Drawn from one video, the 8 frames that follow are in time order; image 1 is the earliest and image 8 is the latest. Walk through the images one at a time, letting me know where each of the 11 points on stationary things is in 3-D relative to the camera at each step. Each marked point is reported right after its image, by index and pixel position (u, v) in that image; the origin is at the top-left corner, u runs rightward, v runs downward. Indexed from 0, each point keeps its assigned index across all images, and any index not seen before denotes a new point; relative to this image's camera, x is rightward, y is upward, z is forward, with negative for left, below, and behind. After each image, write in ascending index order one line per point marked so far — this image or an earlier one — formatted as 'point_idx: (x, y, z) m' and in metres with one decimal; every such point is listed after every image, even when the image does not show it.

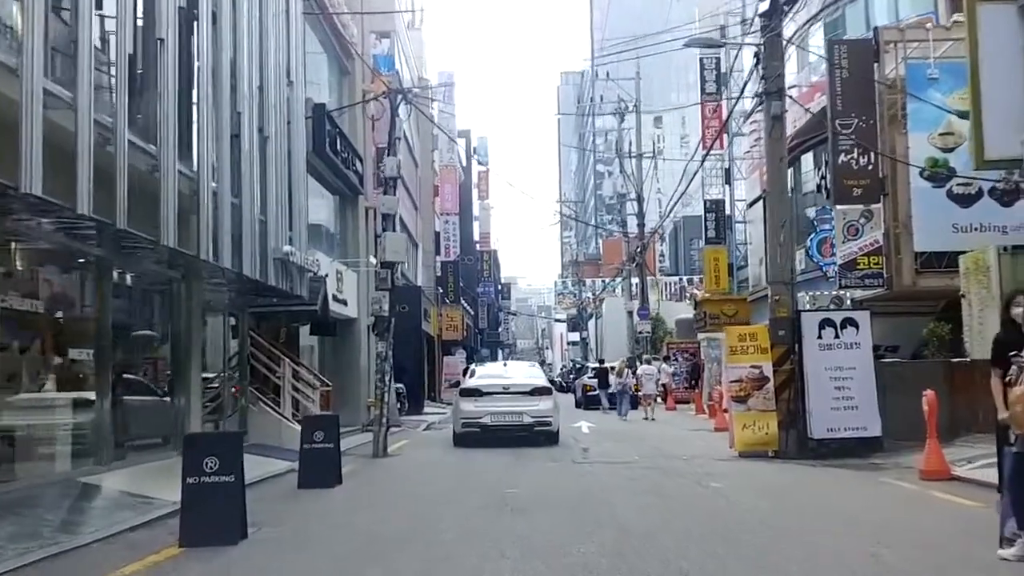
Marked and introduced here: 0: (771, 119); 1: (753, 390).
0: (+4.5, +2.9, +17.6) m
1: (+4.1, -1.7, +17.2) m
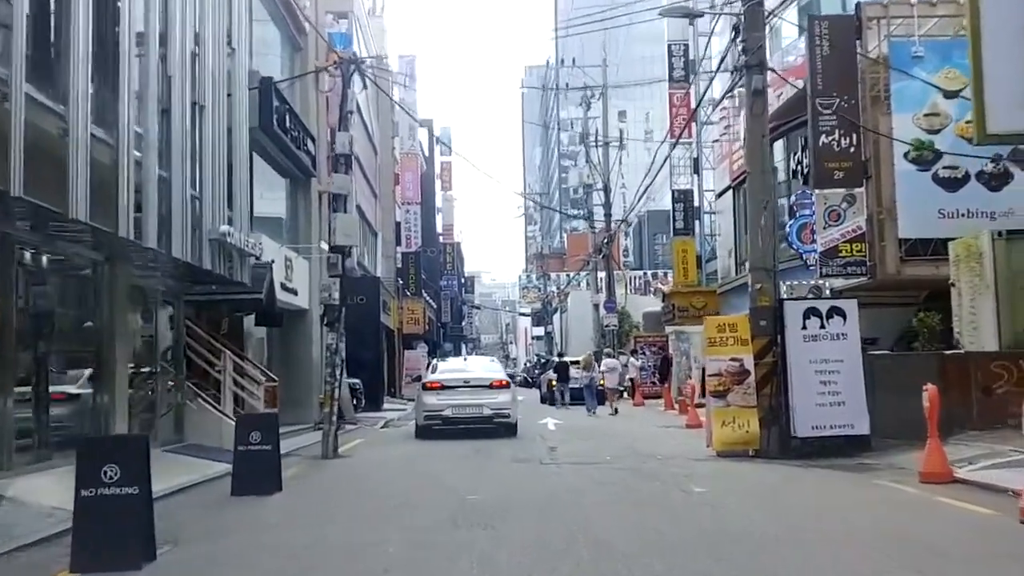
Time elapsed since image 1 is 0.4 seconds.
0: (+3.9, +3.1, +16.4) m
1: (+3.5, -1.5, +15.9) m
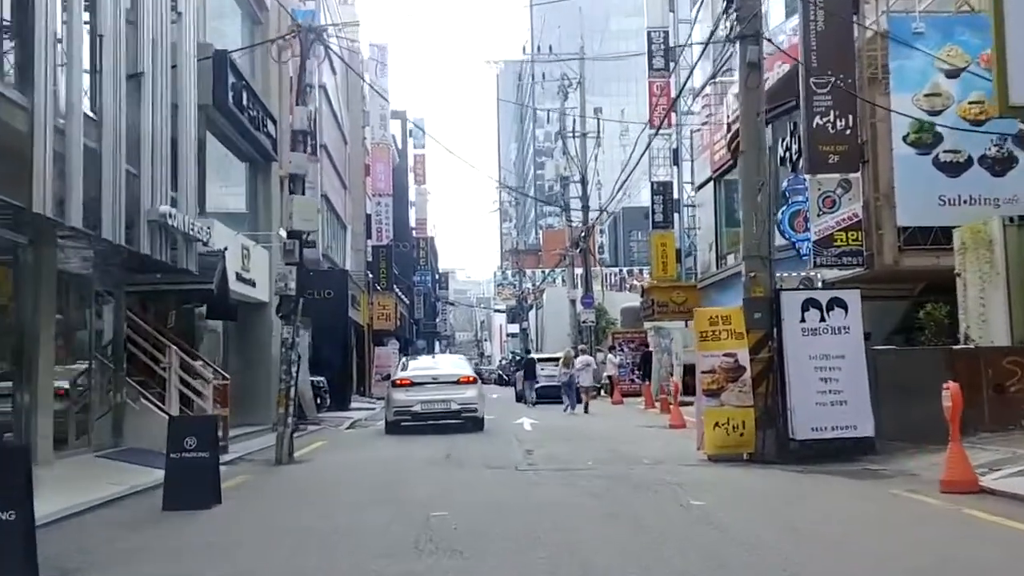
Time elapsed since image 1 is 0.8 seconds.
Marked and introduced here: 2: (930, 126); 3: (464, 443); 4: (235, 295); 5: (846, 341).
0: (+3.5, +3.3, +15.1) m
1: (+3.1, -1.4, +14.6) m
2: (+7.7, +3.0, +18.7) m
3: (-0.9, -2.8, +18.5) m
4: (-5.4, -0.1, +19.6) m
5: (+4.8, -0.8, +14.6) m
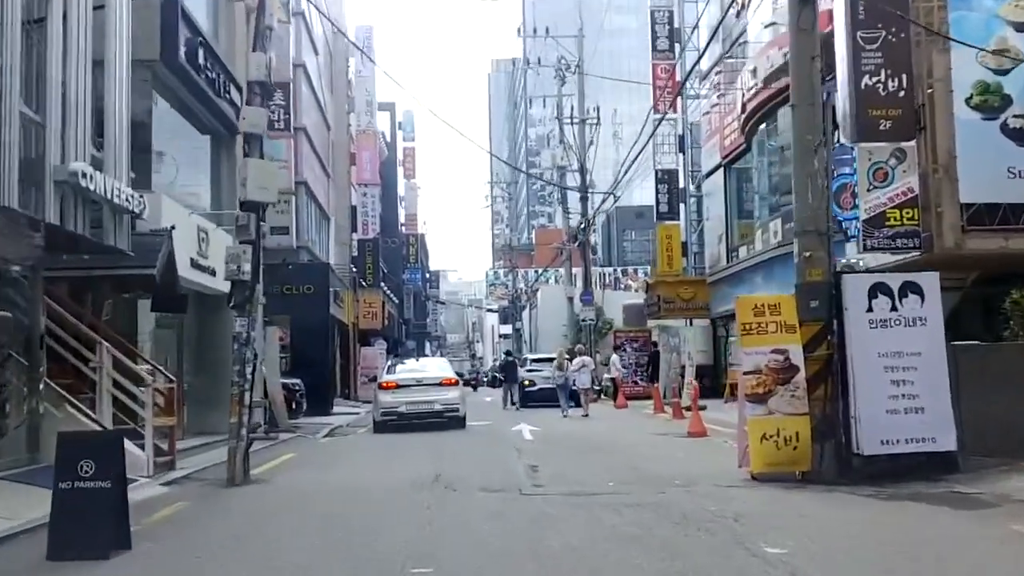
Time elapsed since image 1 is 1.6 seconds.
0: (+3.5, +3.5, +12.4) m
1: (+3.1, -1.1, +12.0) m
2: (+7.7, +3.2, +16.1) m
3: (-0.9, -2.6, +15.8) m
4: (-5.4, +0.1, +16.9) m
5: (+4.8, -0.5, +11.9) m
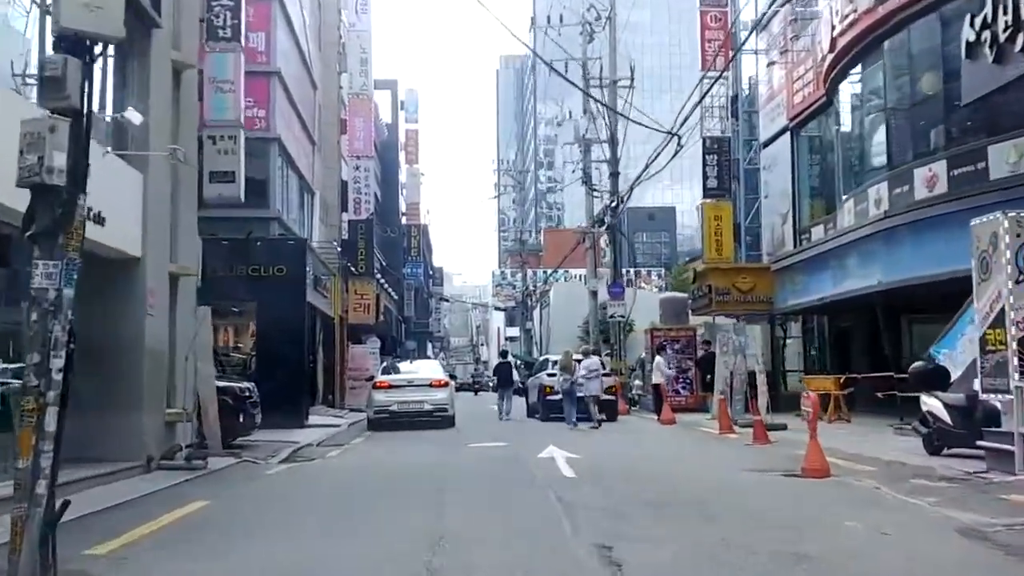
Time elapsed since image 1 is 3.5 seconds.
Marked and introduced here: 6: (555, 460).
0: (+4.0, +4.0, +6.1) m
1: (+3.5, -0.7, +5.7) m
2: (+8.2, +3.6, +9.8) m
3: (-0.5, -2.1, +9.5) m
4: (-4.9, +0.6, +10.7) m
5: (+5.2, -0.1, +5.6) m
6: (+0.6, -2.7, +16.0) m
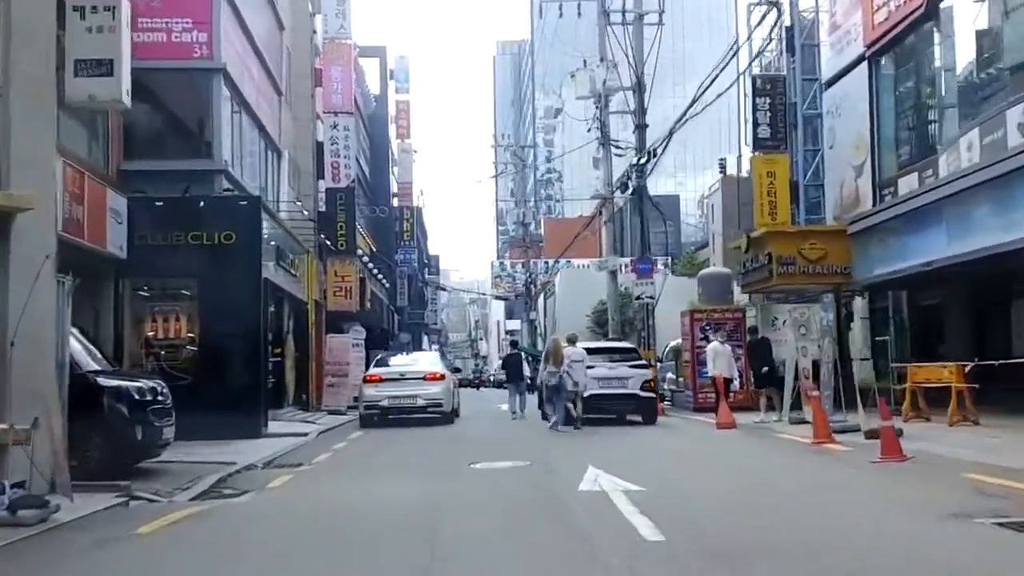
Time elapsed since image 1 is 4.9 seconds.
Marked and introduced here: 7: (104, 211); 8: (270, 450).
0: (+4.2, +4.5, +0.5) m
1: (+3.8, -0.1, 0.0) m
2: (+8.4, +4.2, +4.2) m
3: (-0.2, -1.6, +3.9) m
4: (-4.6, +1.1, +5.0) m
5: (+5.5, +0.5, 0.0) m
6: (+0.9, -2.1, +10.3) m
7: (-7.6, +1.4, +18.9) m
8: (-4.2, -2.8, +17.6) m
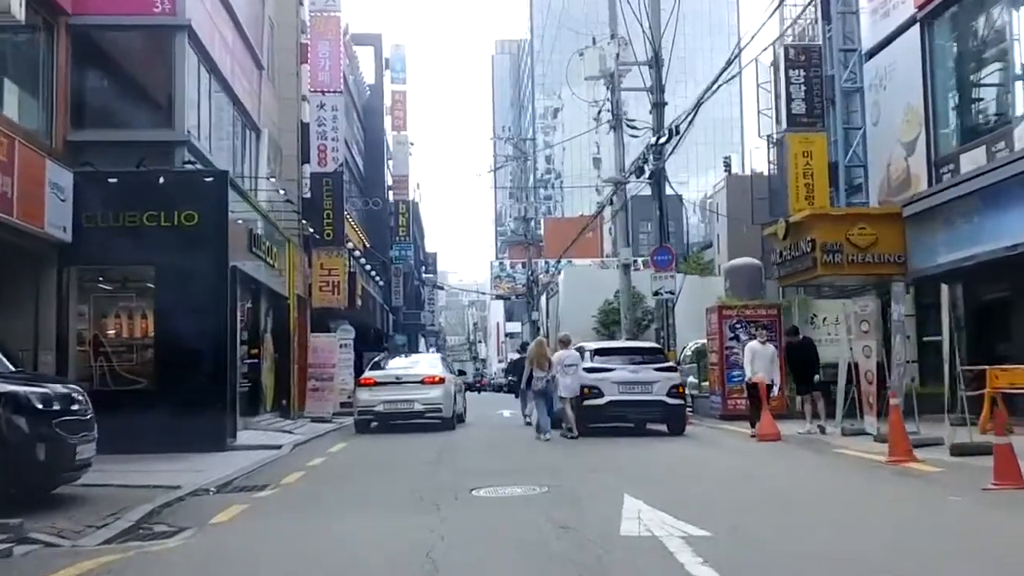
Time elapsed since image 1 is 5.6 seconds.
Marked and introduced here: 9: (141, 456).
0: (+4.4, +4.8, -2.3) m
1: (+4.0, +0.1, -2.8) m
2: (+8.6, +4.4, +1.4) m
3: (0.0, -1.3, +1.1) m
4: (-4.5, +1.4, +2.2) m
5: (+5.7, +0.7, -2.8) m
6: (+1.0, -1.9, +7.5) m
7: (-7.5, +1.6, +16.1) m
8: (-4.1, -2.6, +14.8) m
9: (-6.3, -2.8, +17.2) m
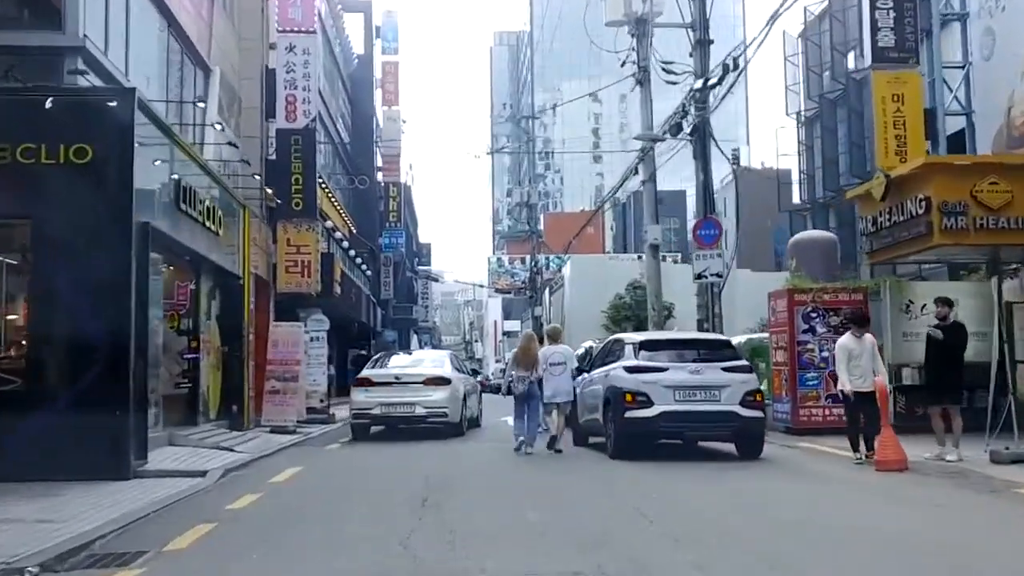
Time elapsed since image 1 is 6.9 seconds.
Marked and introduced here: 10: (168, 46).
0: (+4.7, +5.2, -7.3) m
1: (+4.3, +0.6, -7.7) m
2: (+8.9, +4.8, -3.5) m
3: (+0.3, -0.9, -3.9) m
4: (-4.2, +1.8, -2.8) m
5: (+6.0, +1.1, -7.8) m
6: (+1.3, -1.5, +2.5) m
7: (-7.2, +2.1, +11.1) m
8: (-3.9, -2.2, +9.8) m
9: (-6.0, -2.4, +12.2) m
10: (-6.0, +4.3, +17.9) m
